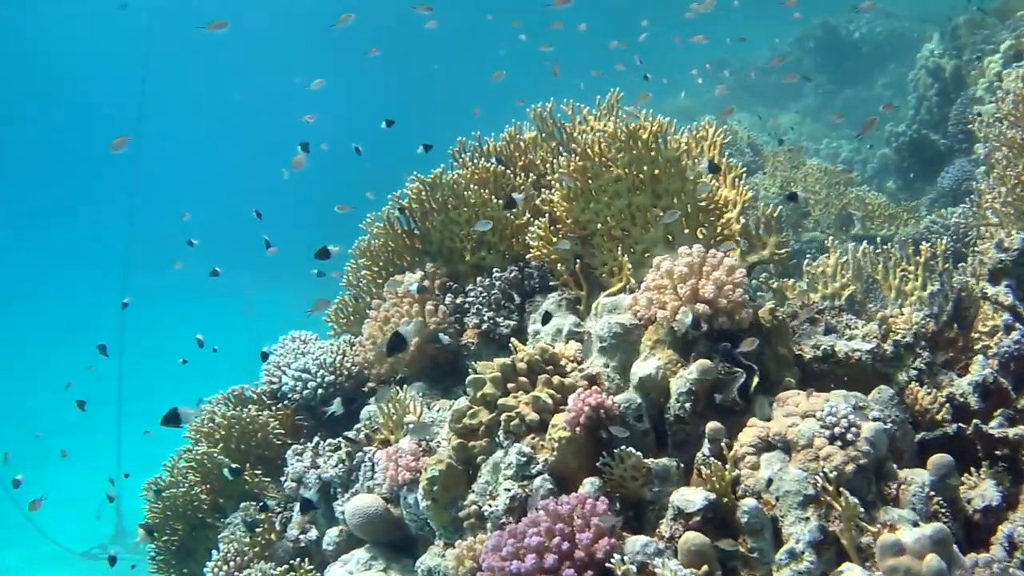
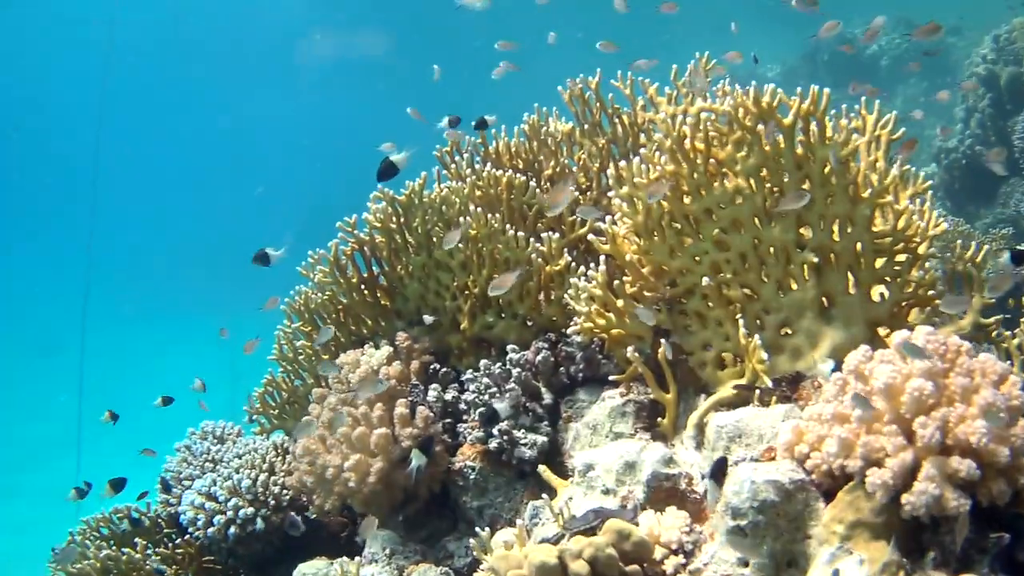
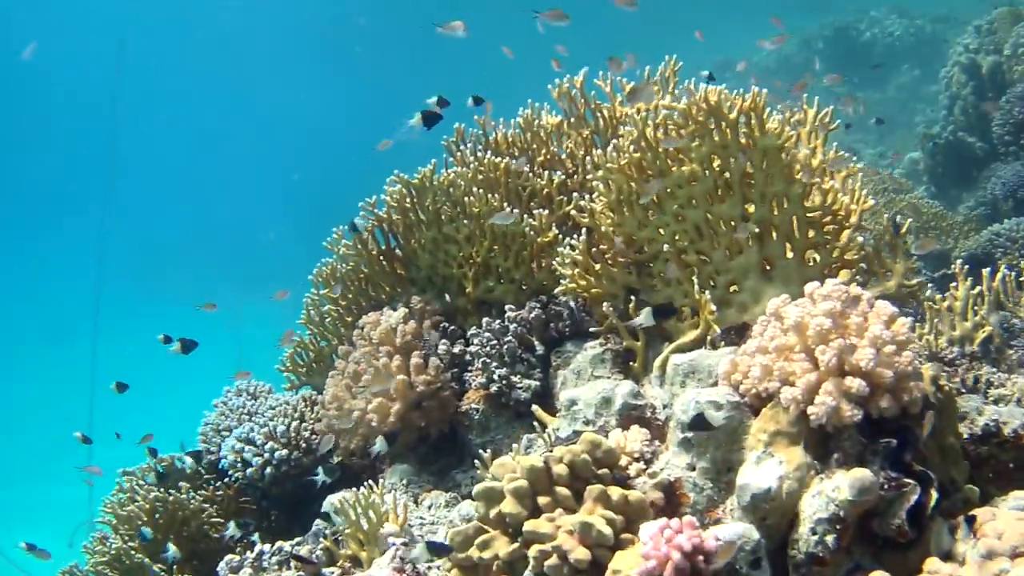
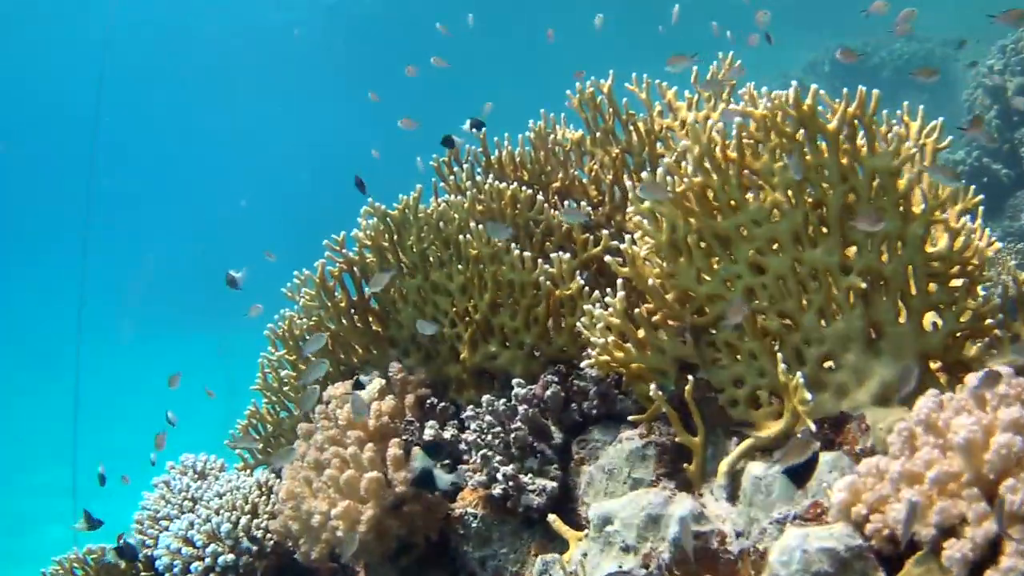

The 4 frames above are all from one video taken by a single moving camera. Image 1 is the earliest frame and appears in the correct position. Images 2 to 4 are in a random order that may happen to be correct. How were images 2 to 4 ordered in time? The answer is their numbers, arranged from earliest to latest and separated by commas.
3, 2, 4
